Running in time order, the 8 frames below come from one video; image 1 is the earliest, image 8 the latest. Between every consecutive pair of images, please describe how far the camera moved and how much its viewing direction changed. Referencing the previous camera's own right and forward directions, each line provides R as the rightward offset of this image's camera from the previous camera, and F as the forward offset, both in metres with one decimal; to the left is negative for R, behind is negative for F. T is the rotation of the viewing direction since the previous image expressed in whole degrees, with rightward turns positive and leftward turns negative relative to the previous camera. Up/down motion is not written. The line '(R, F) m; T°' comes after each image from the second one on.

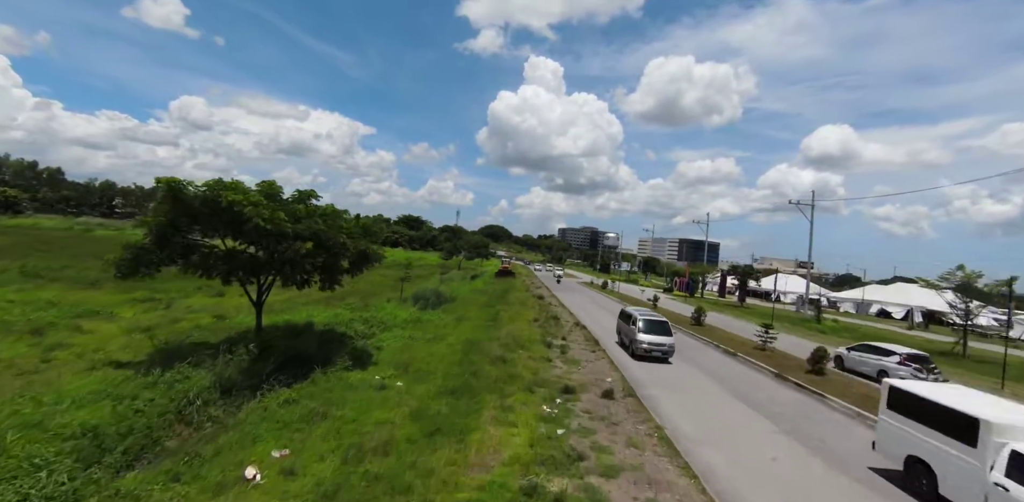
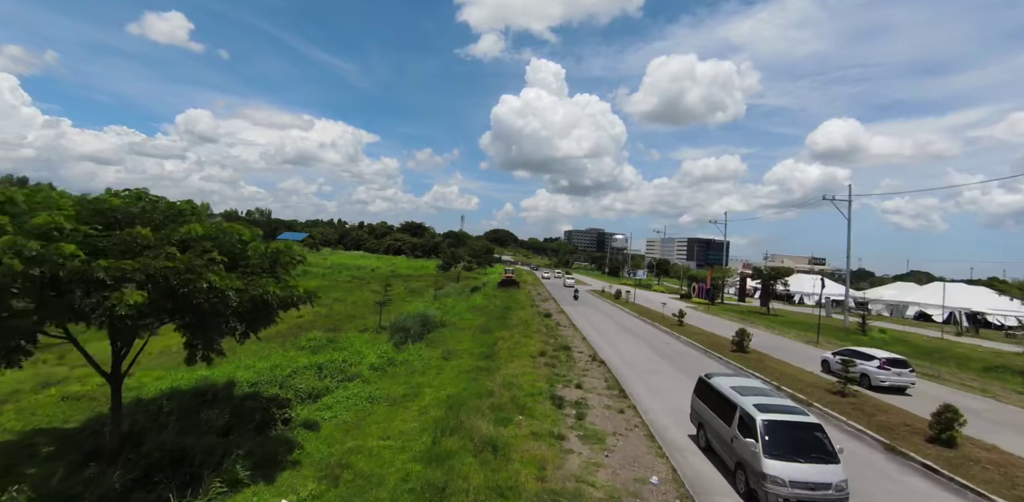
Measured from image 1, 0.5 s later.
(+0.4, +5.4) m; -1°
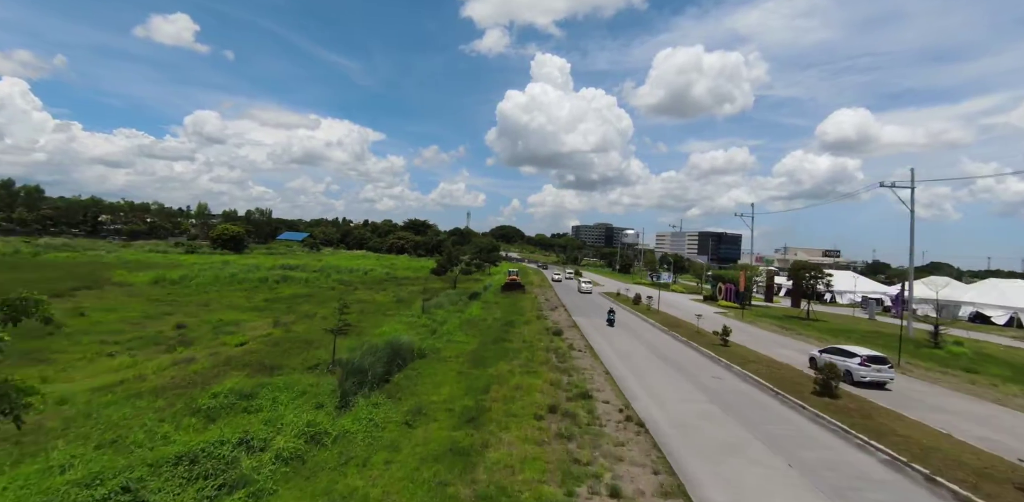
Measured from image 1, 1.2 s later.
(+0.4, +6.9) m; -1°
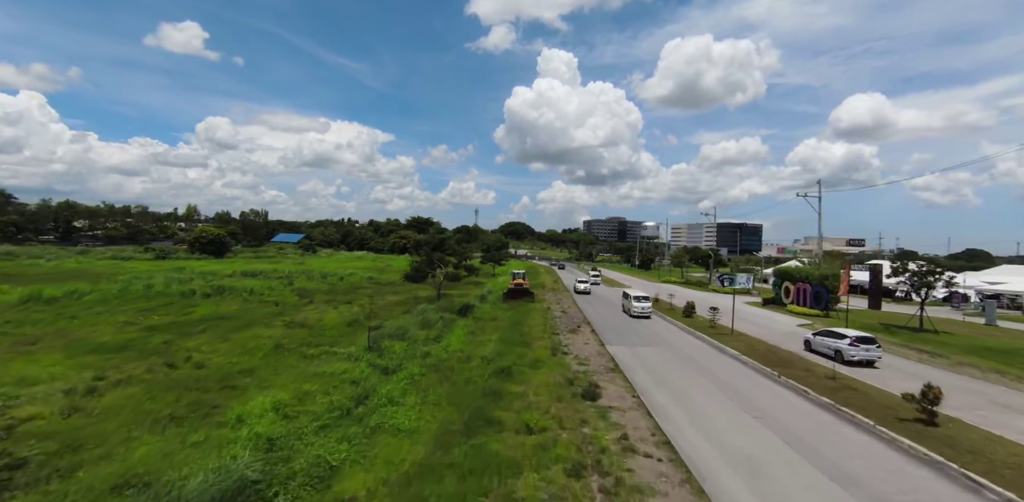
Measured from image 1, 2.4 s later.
(+0.6, +13.5) m; -1°
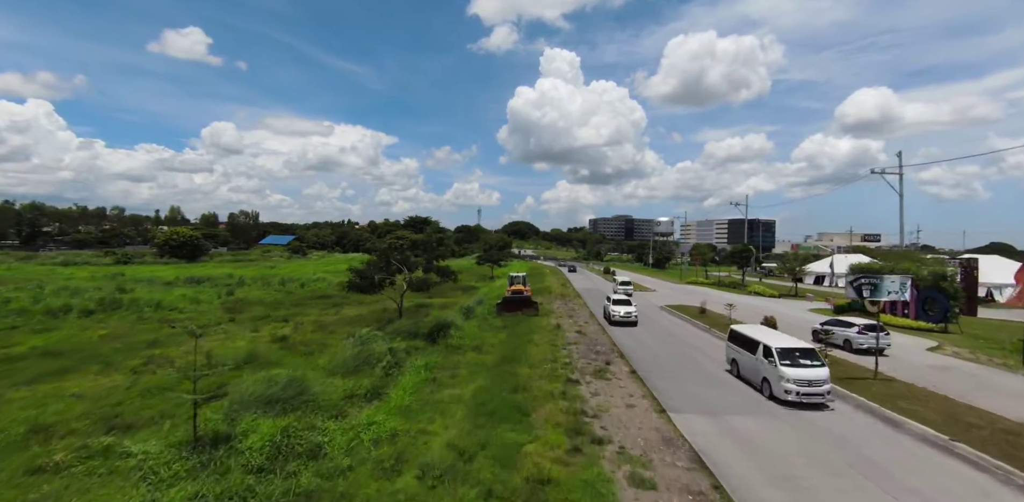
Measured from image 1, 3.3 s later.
(+0.6, +11.3) m; -1°
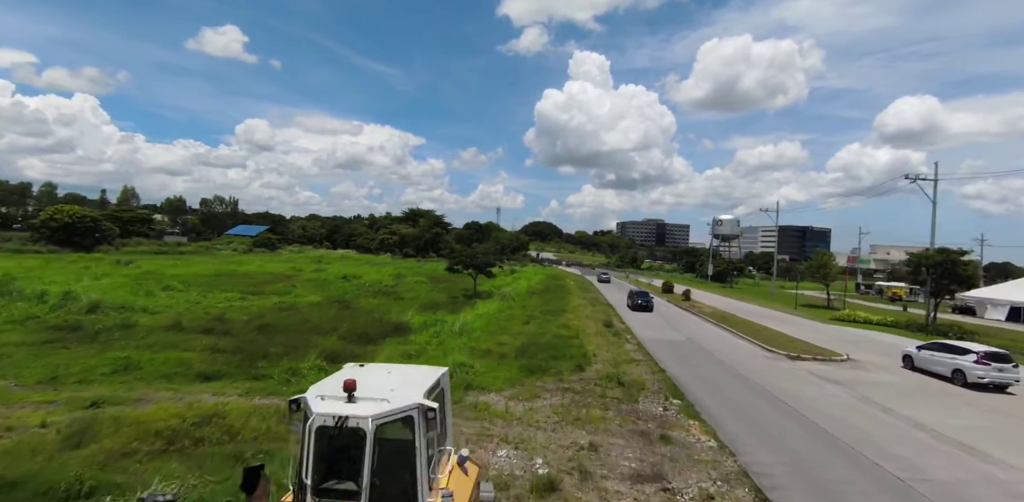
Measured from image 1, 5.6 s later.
(+2.0, +31.1) m; -3°
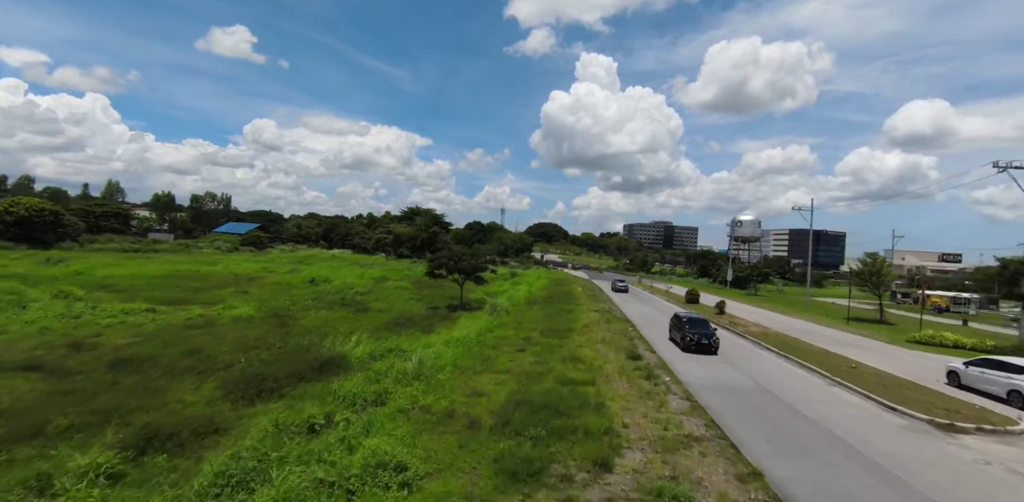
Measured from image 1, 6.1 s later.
(+0.7, +7.4) m; -1°
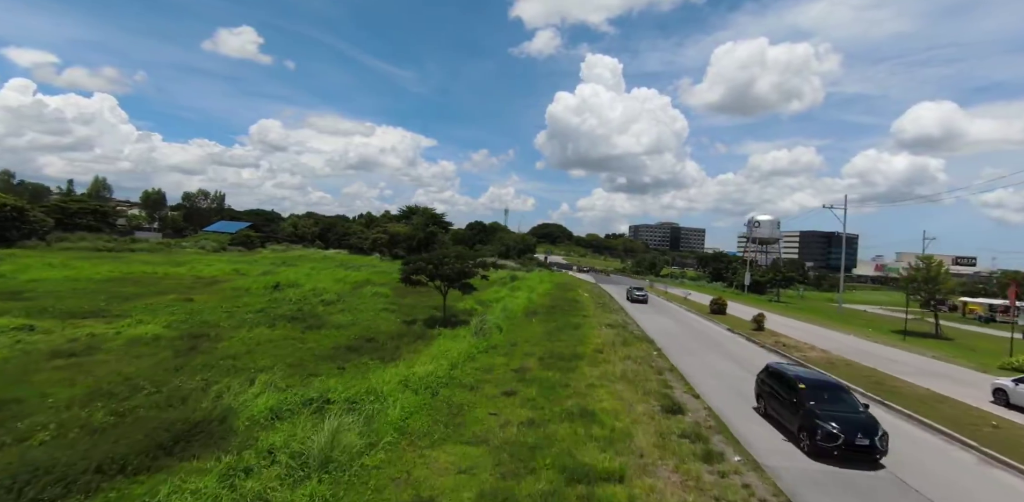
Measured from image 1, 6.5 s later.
(+0.5, +5.7) m; 0°
